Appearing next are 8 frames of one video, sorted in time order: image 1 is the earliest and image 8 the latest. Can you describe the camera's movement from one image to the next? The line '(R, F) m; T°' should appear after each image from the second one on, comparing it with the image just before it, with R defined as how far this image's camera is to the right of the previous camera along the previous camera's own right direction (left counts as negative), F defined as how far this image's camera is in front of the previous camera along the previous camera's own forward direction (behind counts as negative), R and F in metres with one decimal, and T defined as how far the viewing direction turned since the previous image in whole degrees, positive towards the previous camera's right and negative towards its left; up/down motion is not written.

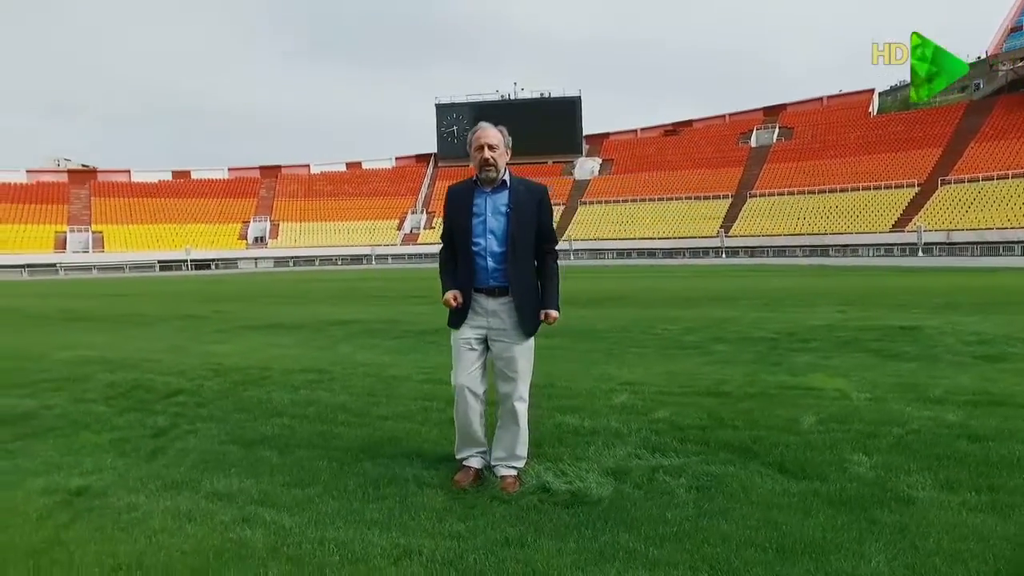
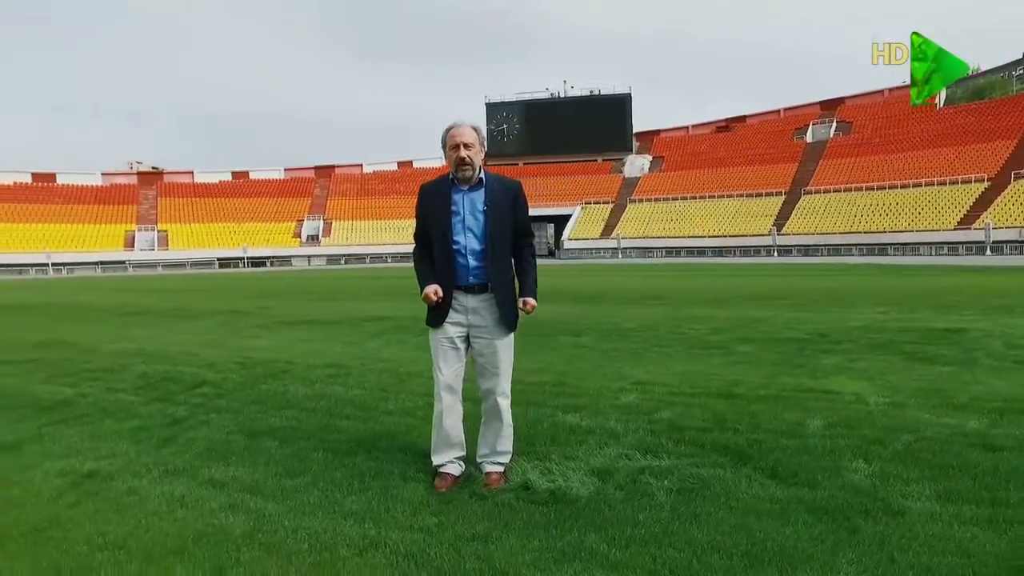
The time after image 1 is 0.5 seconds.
(+0.4, 0.0) m; -5°
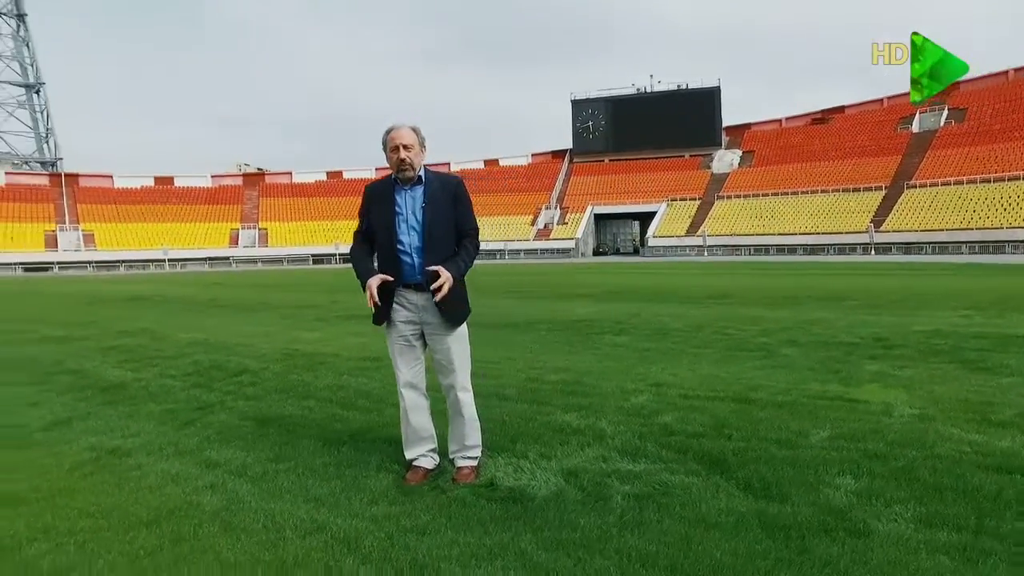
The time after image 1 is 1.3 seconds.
(+0.7, 0.0) m; -9°
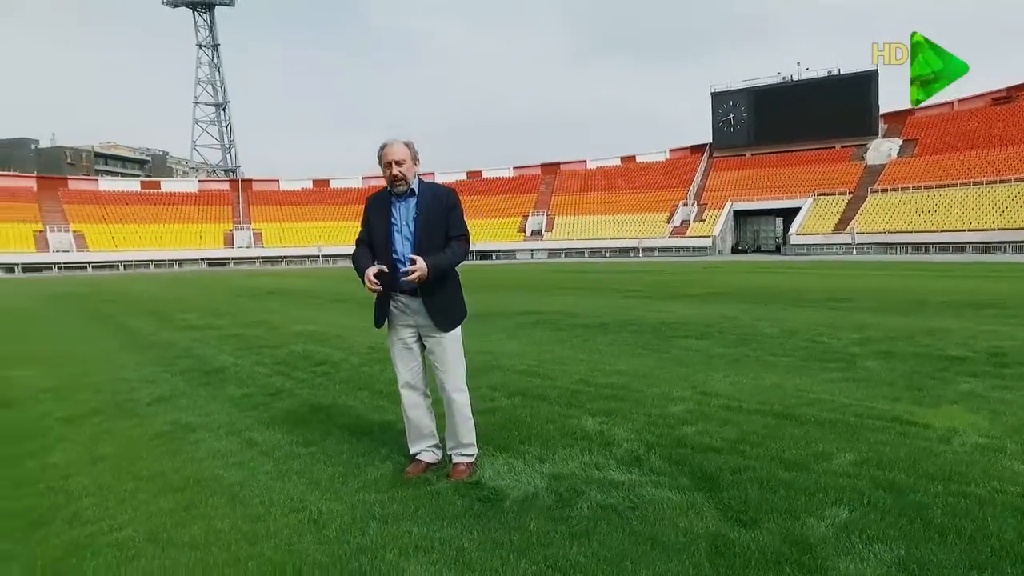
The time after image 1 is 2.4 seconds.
(+0.9, 0.0) m; -13°
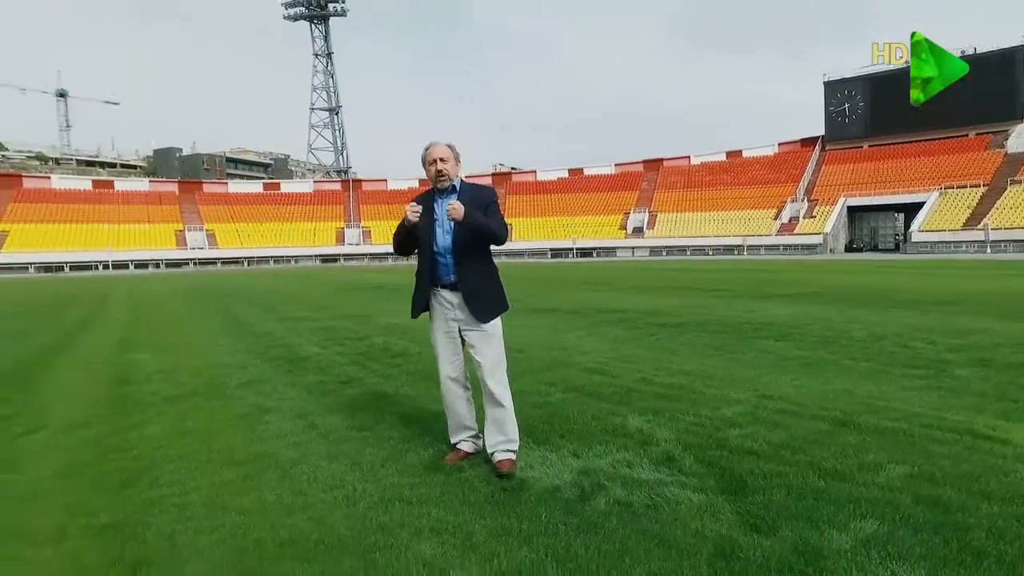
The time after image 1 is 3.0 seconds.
(+0.4, 0.0) m; -9°
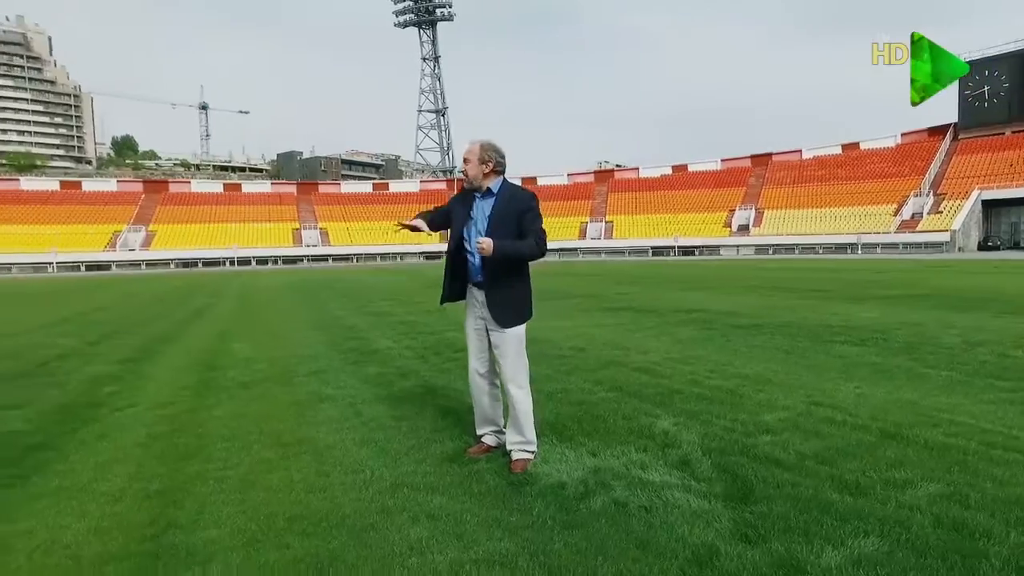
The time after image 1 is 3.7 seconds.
(+0.5, 0.0) m; -10°
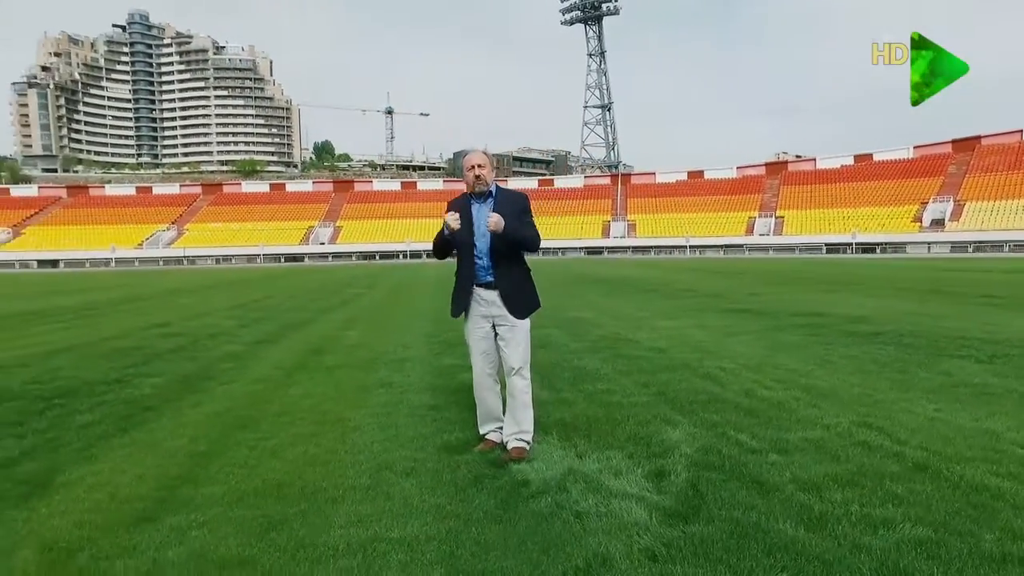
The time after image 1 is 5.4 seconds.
(+1.1, +0.1) m; -16°
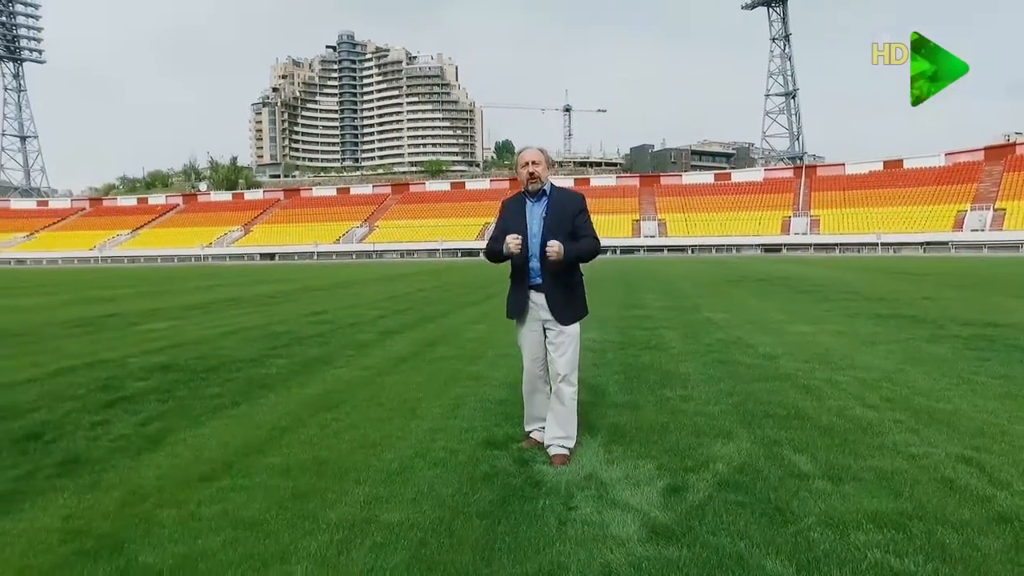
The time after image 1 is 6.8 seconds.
(+0.9, +0.1) m; -16°
